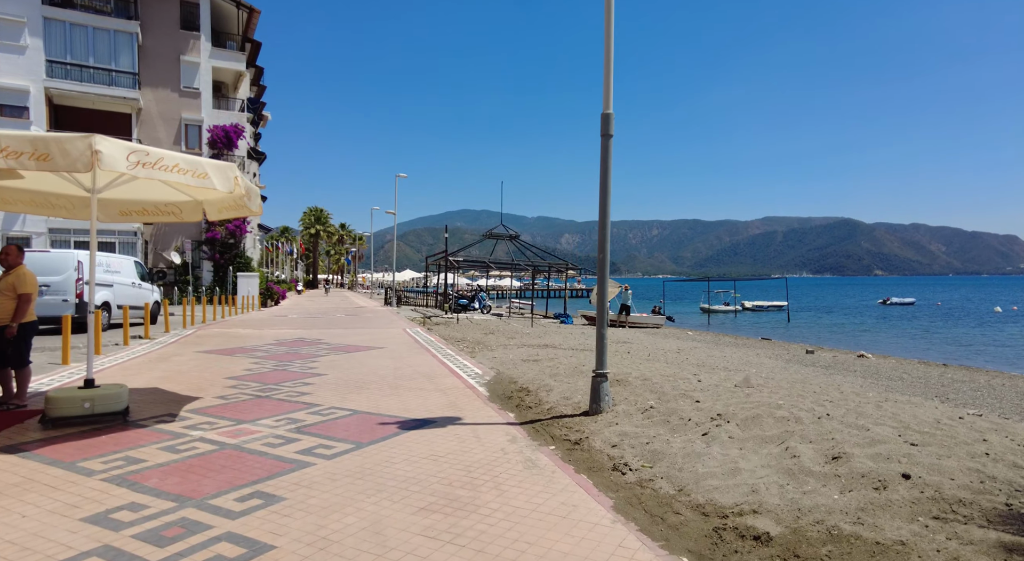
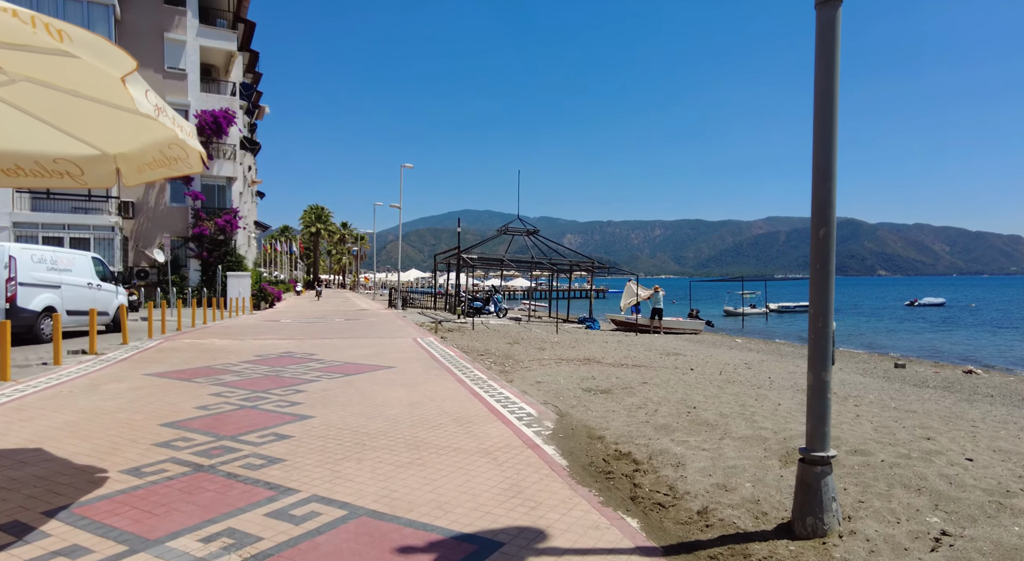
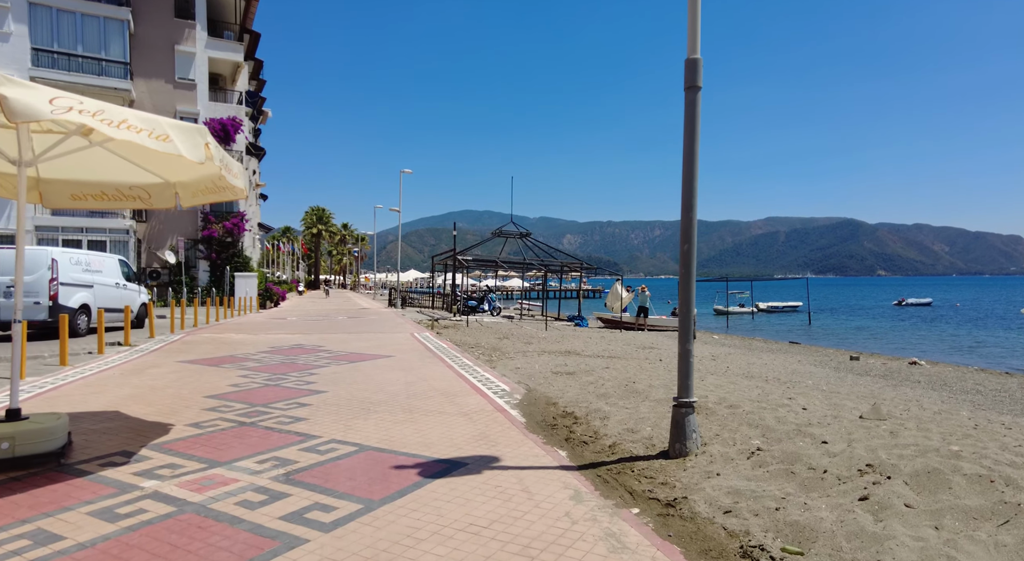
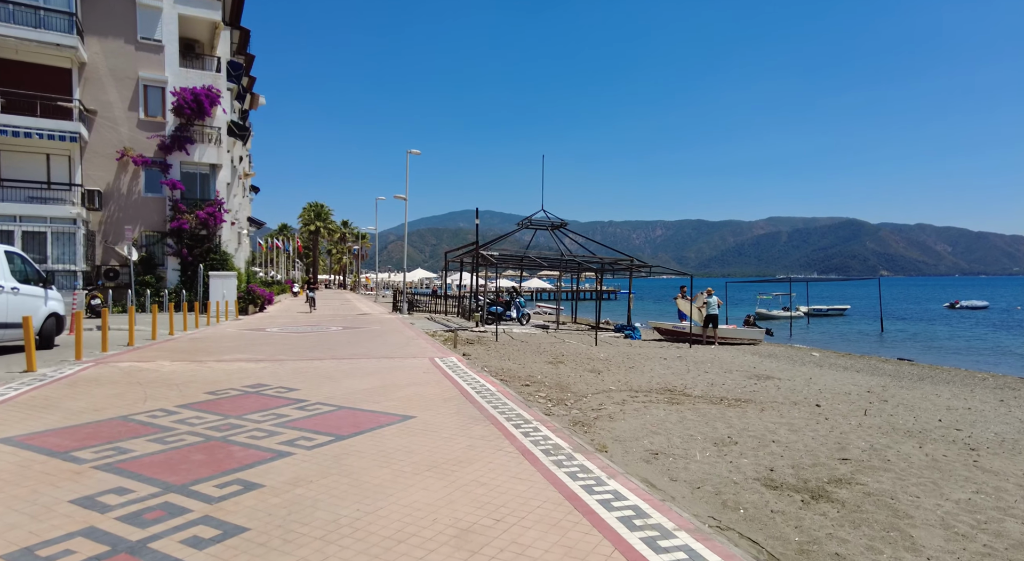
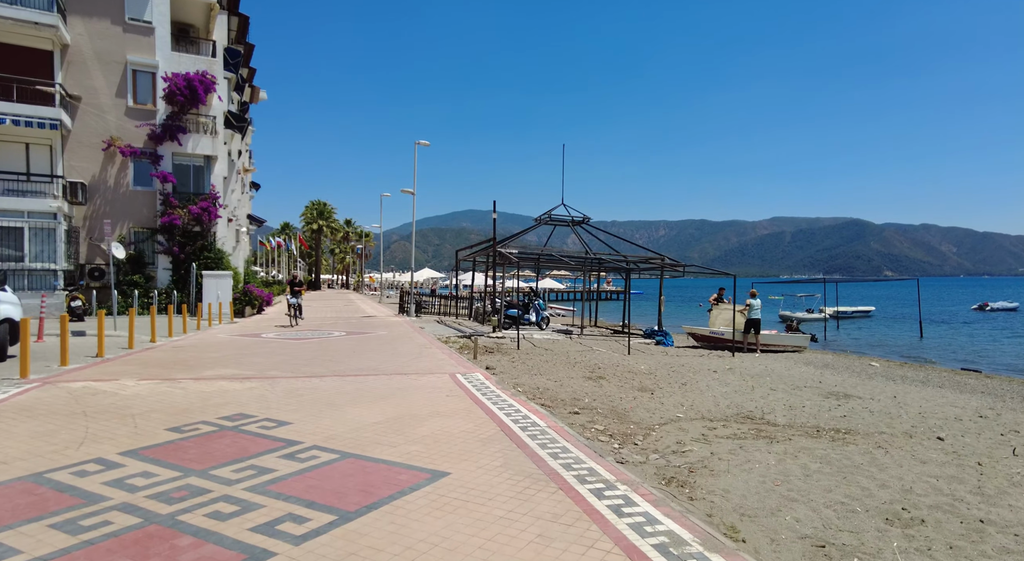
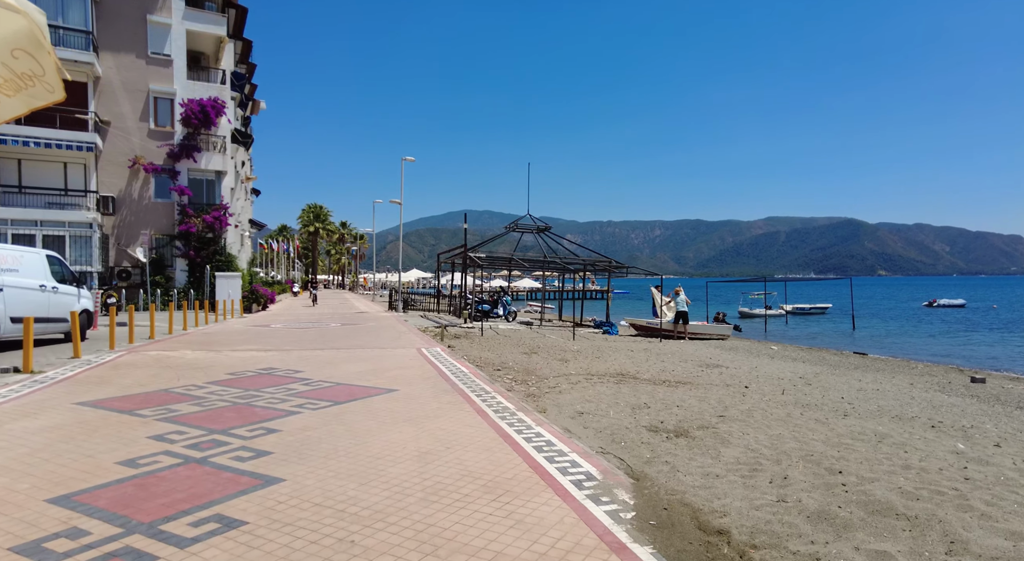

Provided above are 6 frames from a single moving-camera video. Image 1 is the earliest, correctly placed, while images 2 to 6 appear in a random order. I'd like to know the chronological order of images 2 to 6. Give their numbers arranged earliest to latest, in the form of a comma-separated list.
3, 2, 6, 4, 5
